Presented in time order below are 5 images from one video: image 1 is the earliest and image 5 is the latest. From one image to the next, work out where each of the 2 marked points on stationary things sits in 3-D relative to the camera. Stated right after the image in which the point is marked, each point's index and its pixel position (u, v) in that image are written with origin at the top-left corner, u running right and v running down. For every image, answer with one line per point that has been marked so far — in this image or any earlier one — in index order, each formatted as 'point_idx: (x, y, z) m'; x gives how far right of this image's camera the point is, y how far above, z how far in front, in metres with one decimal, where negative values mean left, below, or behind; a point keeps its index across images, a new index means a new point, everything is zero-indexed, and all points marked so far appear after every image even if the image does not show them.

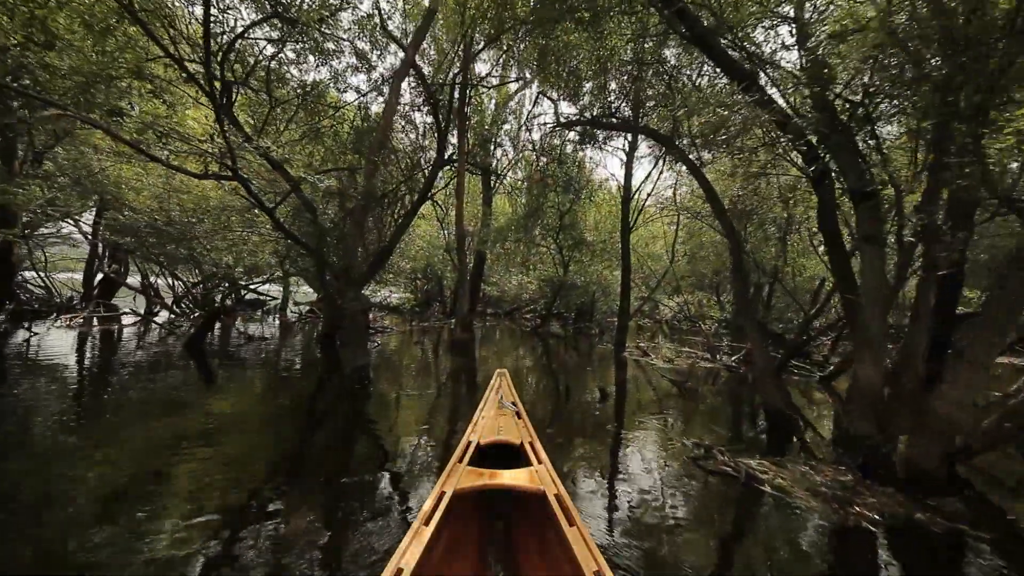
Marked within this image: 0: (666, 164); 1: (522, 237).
0: (+5.0, +4.1, +16.5) m
1: (+0.4, +2.0, +18.6) m
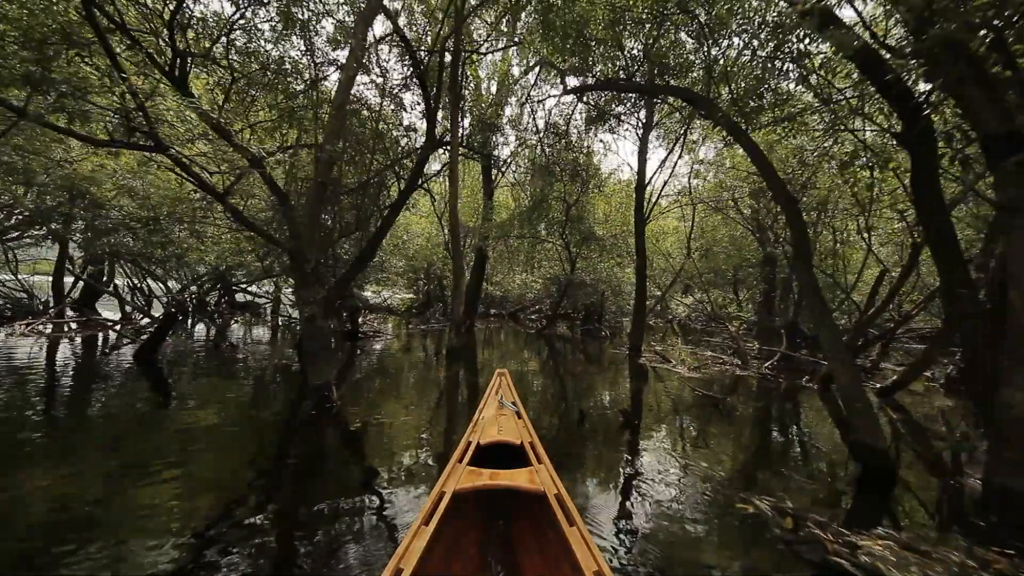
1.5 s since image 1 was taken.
0: (+5.1, +4.2, +15.0) m
1: (+0.5, +2.0, +17.2) m
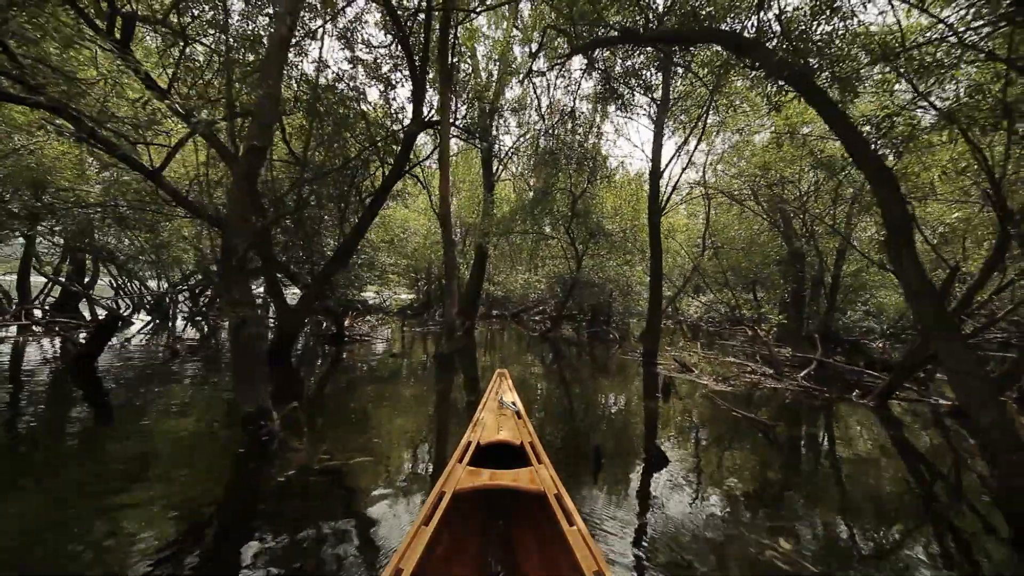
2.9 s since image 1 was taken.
0: (+5.1, +4.2, +13.7) m
1: (+0.5, +2.0, +15.9) m
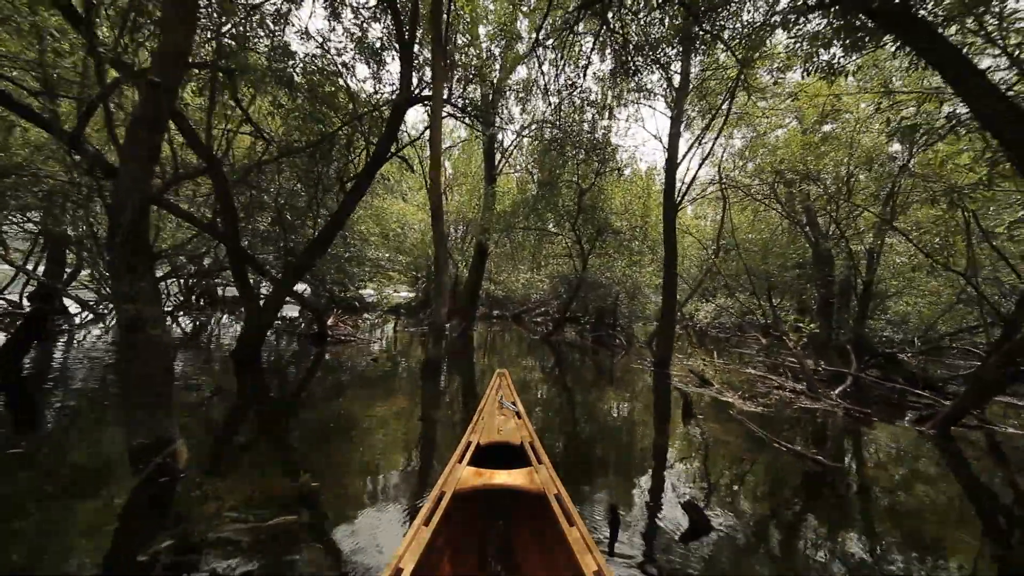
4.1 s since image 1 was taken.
0: (+5.2, +4.1, +12.5) m
1: (+0.6, +2.0, +14.8) m
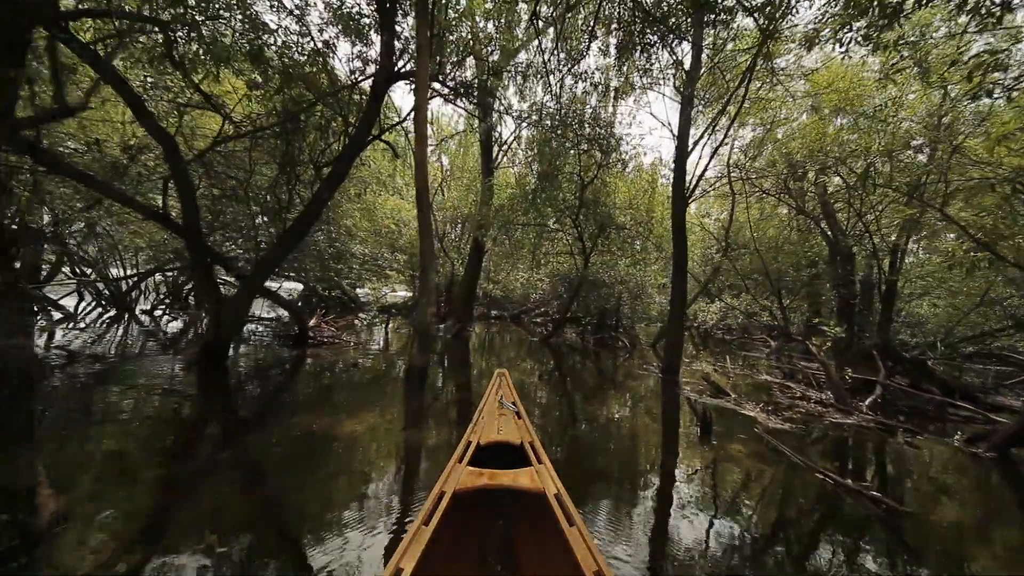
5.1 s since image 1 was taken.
0: (+5.1, +4.1, +11.7) m
1: (+0.5, +2.0, +14.0) m
